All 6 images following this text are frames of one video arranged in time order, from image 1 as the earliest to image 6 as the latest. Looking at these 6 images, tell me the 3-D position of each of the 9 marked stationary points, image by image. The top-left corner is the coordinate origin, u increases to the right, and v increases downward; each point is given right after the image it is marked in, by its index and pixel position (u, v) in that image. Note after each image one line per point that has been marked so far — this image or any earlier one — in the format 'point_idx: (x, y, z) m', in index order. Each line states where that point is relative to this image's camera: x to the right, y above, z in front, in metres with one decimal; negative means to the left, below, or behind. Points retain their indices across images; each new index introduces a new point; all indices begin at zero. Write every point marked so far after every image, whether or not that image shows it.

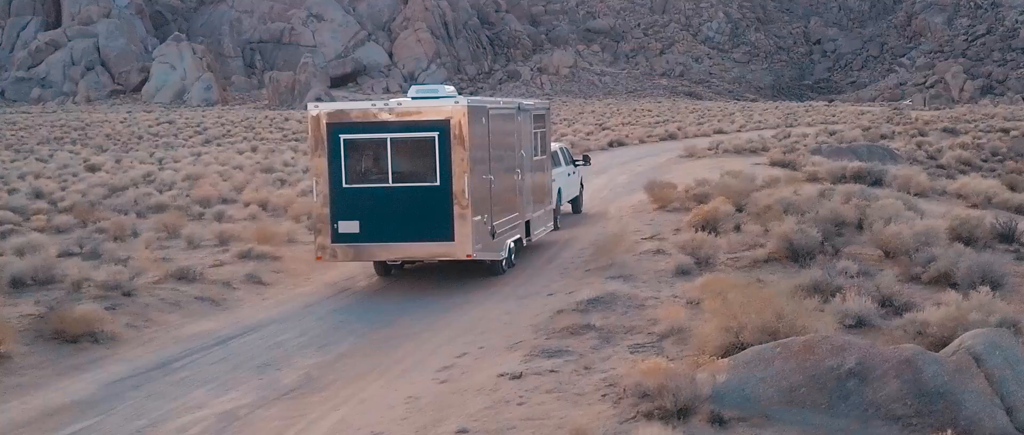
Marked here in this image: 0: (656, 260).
0: (+1.1, -0.3, +7.1) m
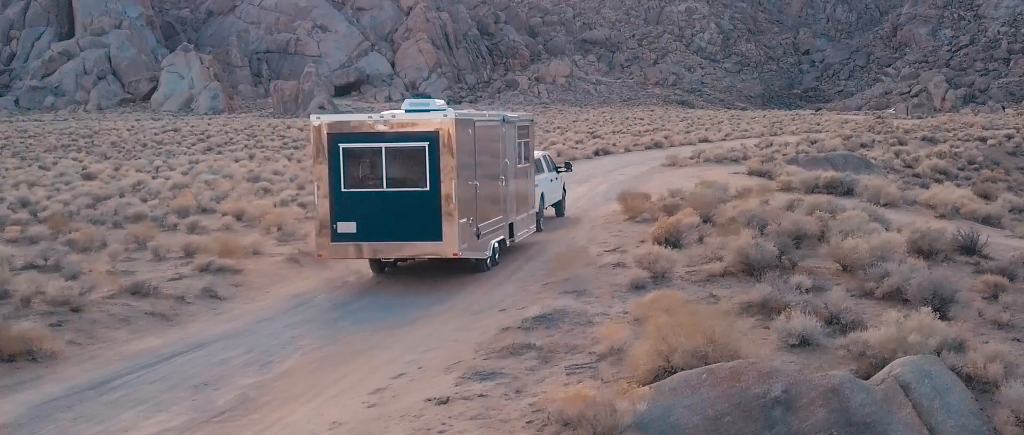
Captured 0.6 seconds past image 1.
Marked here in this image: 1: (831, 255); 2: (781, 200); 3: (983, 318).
0: (+0.8, -0.4, +7.0) m
1: (+2.3, -0.3, +6.9) m
2: (+4.4, +0.3, +15.5) m
3: (+2.5, -0.5, +5.0) m
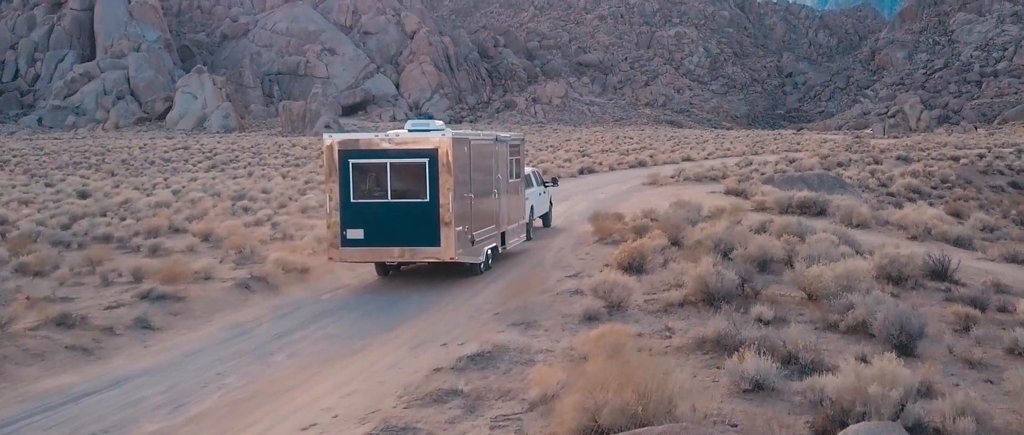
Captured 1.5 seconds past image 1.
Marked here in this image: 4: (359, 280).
0: (+0.4, -0.6, +6.6) m
1: (+2.0, -0.5, +6.5) m
2: (+3.9, -0.1, +15.2) m
3: (+2.2, -0.7, +4.7) m
4: (-1.6, -0.6, +9.7) m
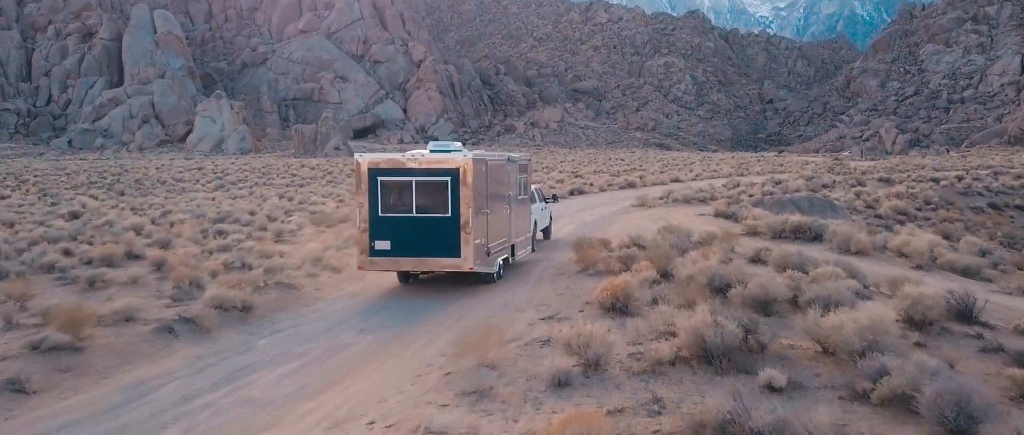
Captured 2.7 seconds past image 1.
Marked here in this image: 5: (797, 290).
0: (+0.1, -0.8, +5.5) m
1: (+1.7, -0.7, +5.4) m
2: (+3.5, -0.5, +14.1) m
3: (+2.0, -0.9, +3.6) m
4: (-1.8, -0.9, +8.6) m
5: (+2.3, -0.6, +7.7) m
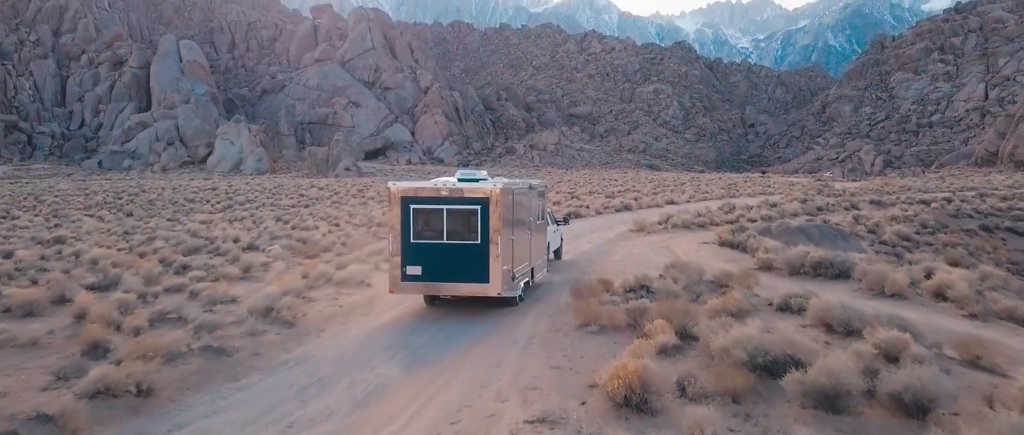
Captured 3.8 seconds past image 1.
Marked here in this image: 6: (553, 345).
0: (0.0, -1.1, +3.5) m
1: (+1.6, -1.0, +3.5) m
2: (+3.3, -1.0, +12.2) m
3: (+1.9, -1.1, +1.6) m
4: (-2.0, -1.3, +6.6) m
5: (+2.2, -1.0, +5.7) m
6: (+0.4, -1.2, +8.9) m
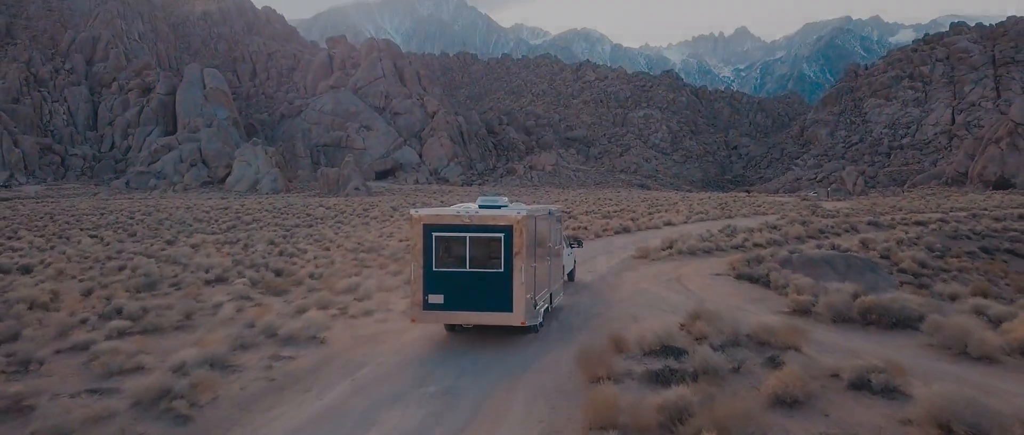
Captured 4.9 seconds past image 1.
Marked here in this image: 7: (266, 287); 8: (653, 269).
0: (-0.1, -1.4, +0.6) m
1: (+1.5, -1.2, +0.5) m
2: (+3.2, -1.5, +9.2) m
3: (+1.7, -1.3, -1.3) m
4: (-2.1, -1.6, +3.6) m
5: (+2.1, -1.3, +2.8) m
6: (+0.2, -1.6, +6.0) m
7: (-5.1, -1.5, +18.9) m
8: (+2.9, -1.4, +18.9) m
